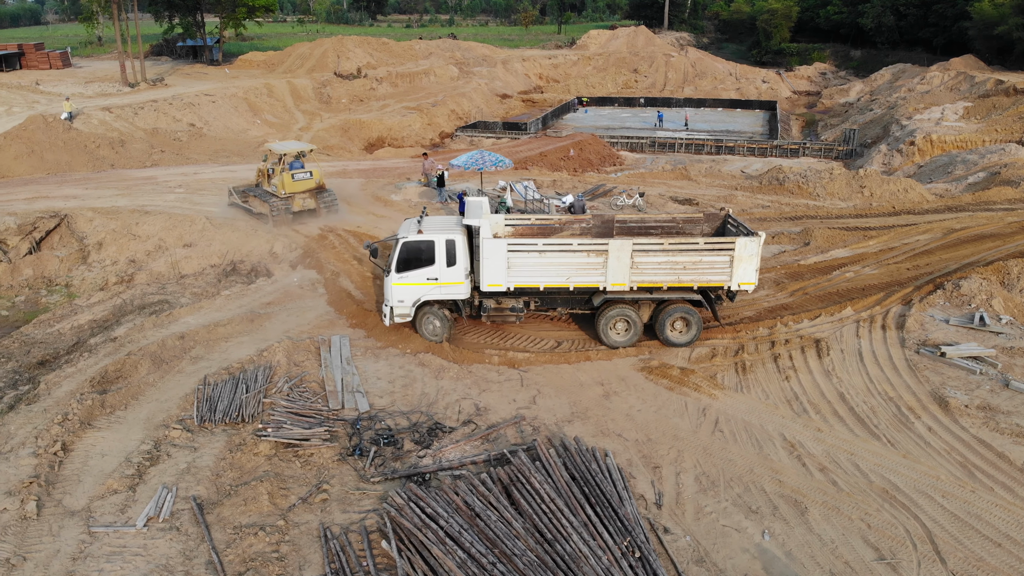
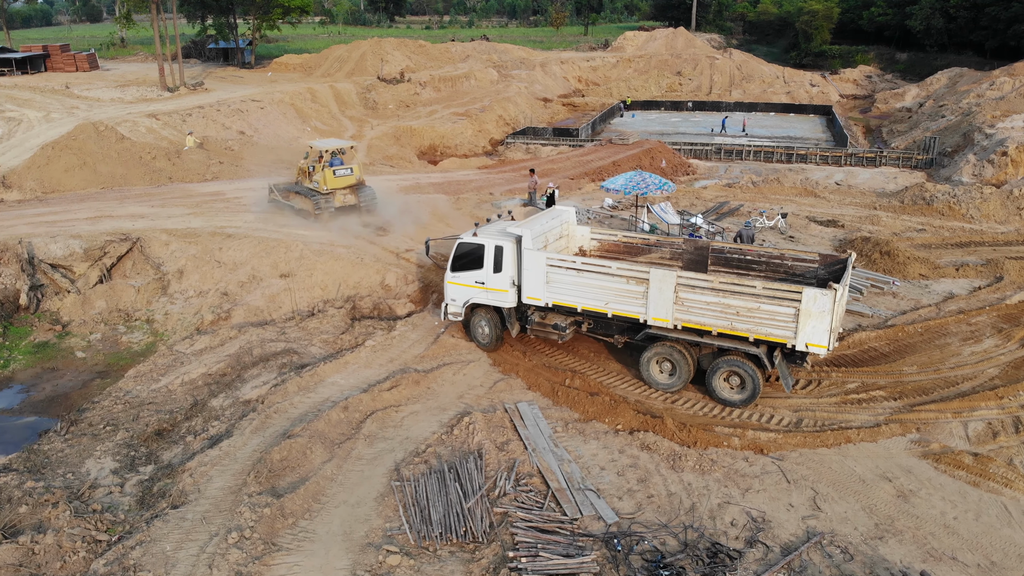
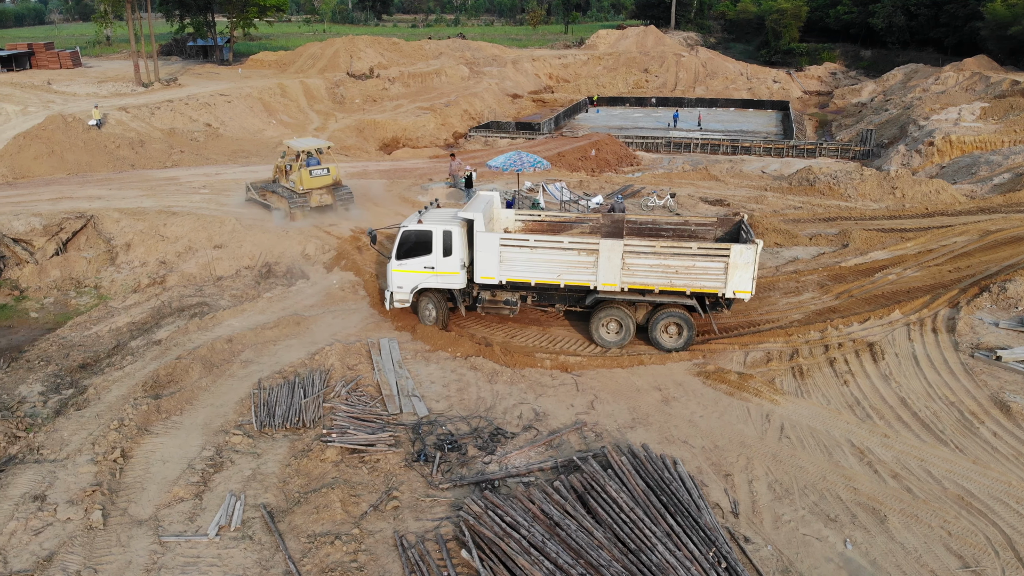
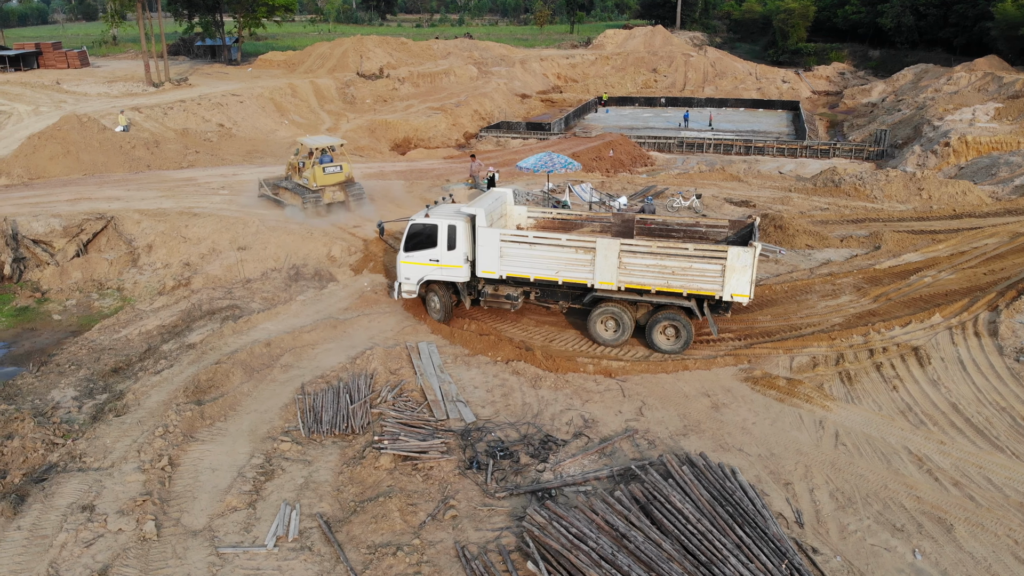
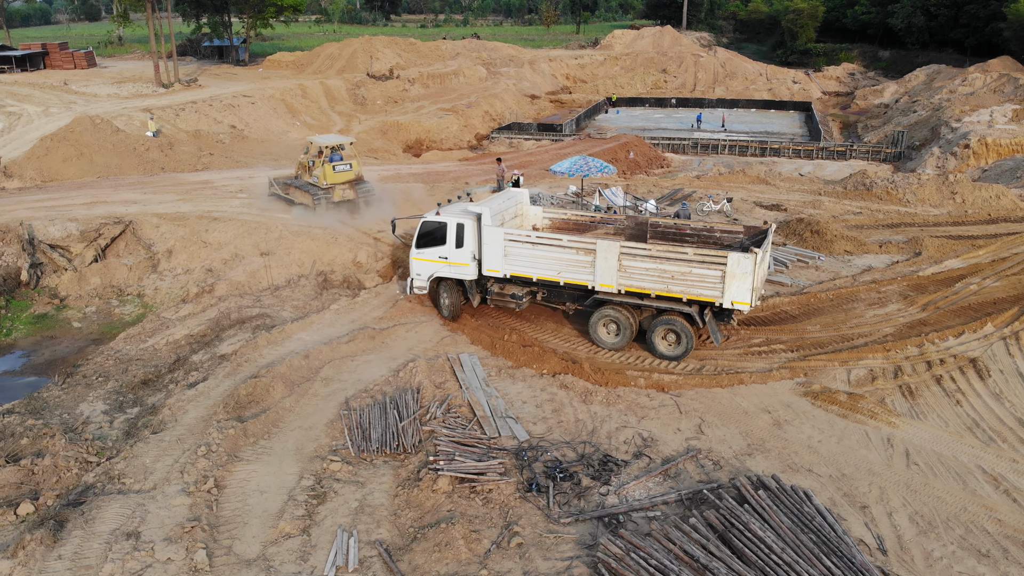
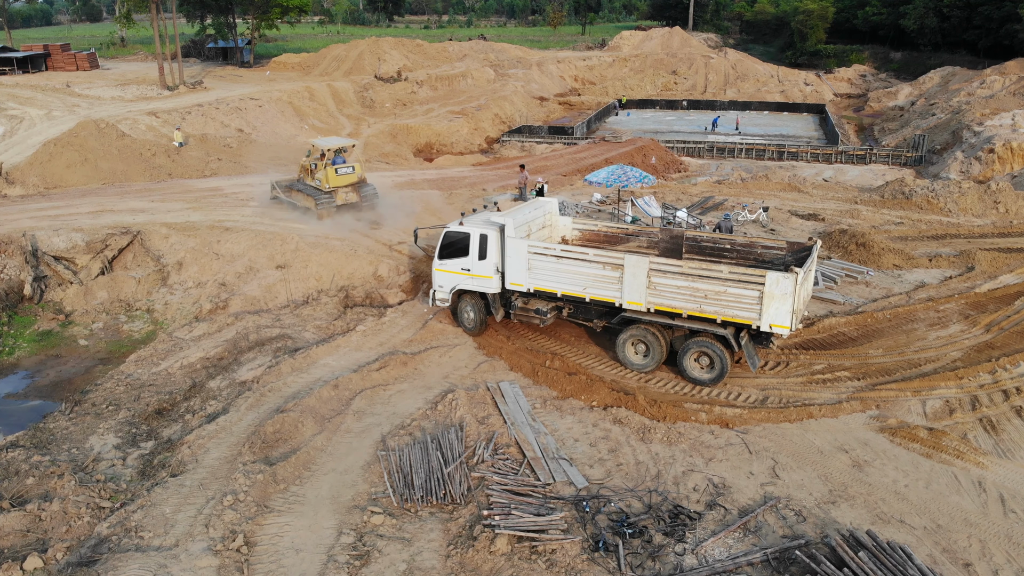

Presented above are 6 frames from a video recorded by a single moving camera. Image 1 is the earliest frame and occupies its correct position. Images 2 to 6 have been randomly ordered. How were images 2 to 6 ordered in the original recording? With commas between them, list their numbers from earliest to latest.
3, 4, 5, 6, 2
